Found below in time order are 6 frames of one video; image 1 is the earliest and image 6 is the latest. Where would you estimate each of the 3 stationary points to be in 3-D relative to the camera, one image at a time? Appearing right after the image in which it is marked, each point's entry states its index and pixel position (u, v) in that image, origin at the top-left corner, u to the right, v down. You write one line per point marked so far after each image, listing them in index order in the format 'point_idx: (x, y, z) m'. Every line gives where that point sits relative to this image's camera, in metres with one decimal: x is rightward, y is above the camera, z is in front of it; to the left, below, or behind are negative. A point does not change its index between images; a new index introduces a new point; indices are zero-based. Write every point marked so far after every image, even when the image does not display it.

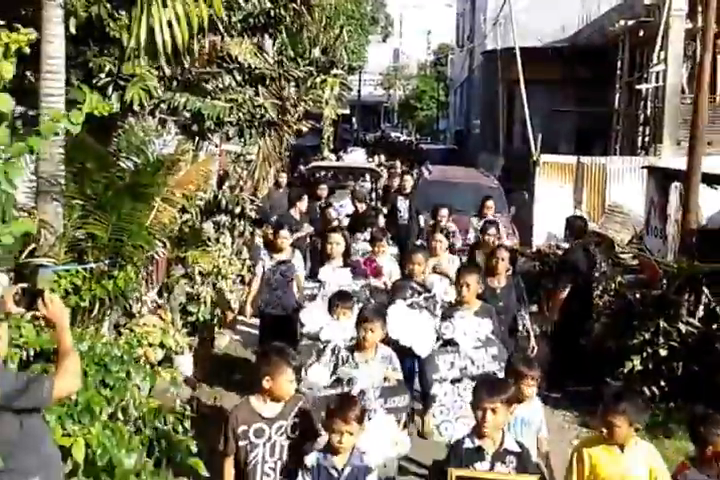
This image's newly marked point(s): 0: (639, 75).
0: (+4.3, +2.5, +16.8) m
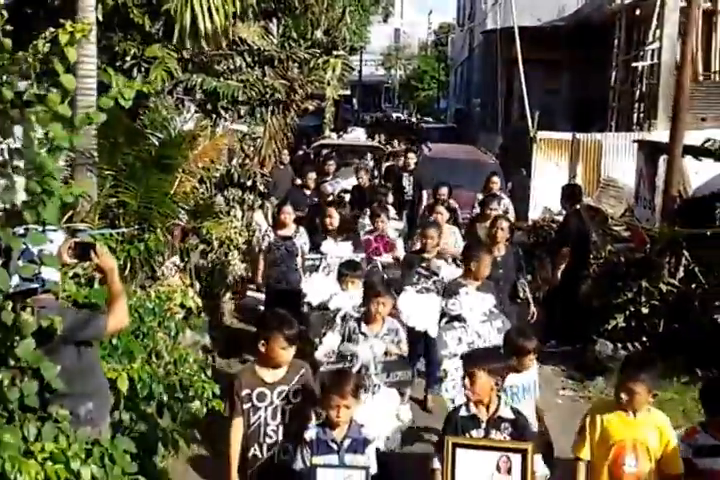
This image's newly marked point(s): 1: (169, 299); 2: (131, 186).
0: (+4.3, +3.0, +17.3) m
1: (-1.2, -0.4, +6.8) m
2: (-1.3, +0.3, +6.3) m
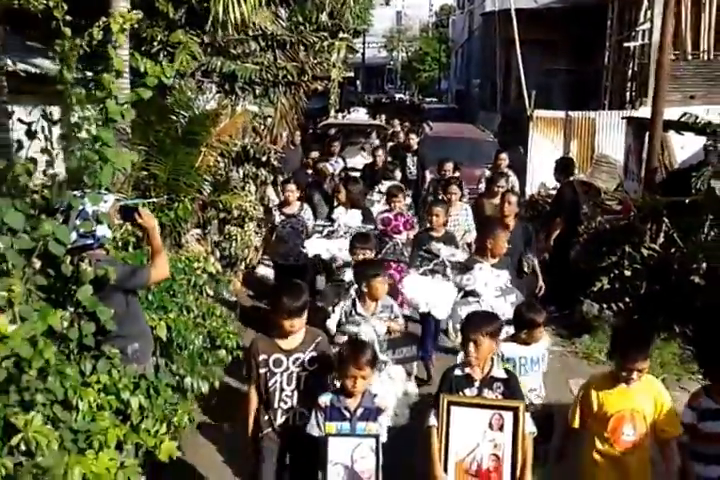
0: (+4.4, +3.4, +18.0) m
1: (-1.1, -0.2, +7.5) m
2: (-1.3, +0.5, +7.0) m
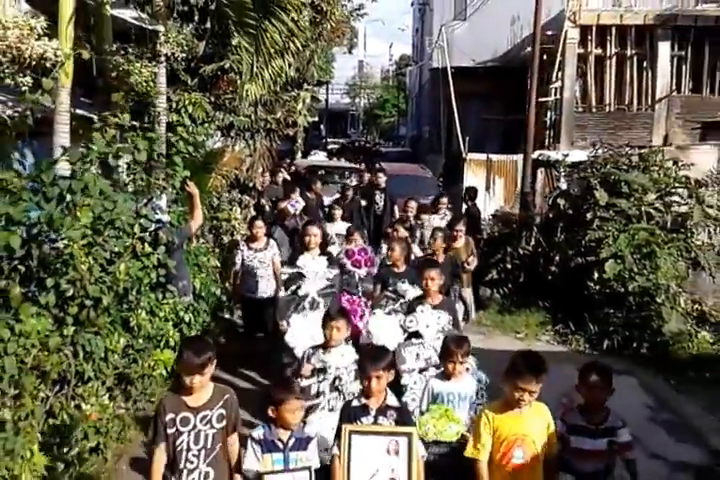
0: (+3.7, +3.0, +21.9) m
1: (-1.5, -0.1, +11.1) m
2: (-1.7, +0.6, +10.6) m
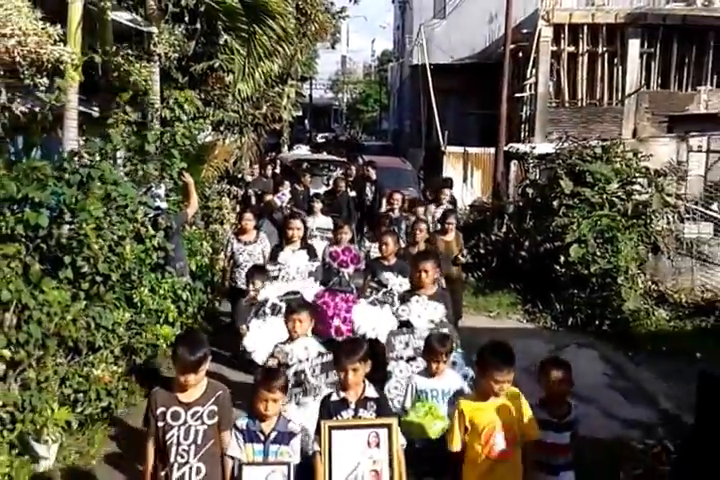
0: (+3.3, +3.2, +22.7) m
1: (-1.7, 0.0, +11.9) m
2: (-1.8, +0.7, +11.4) m
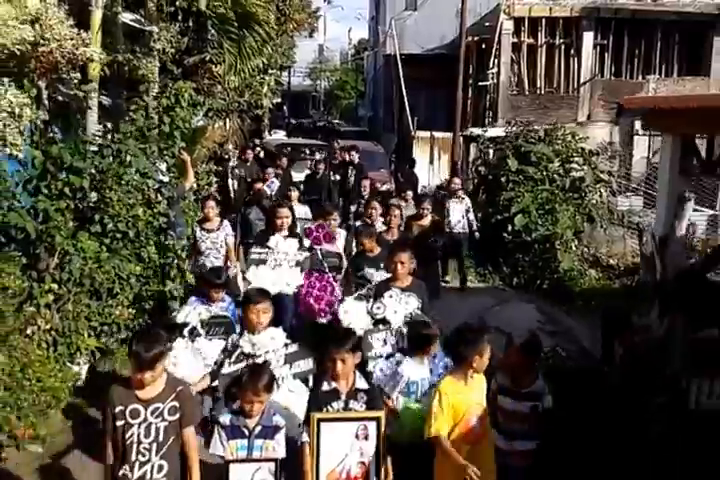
0: (+2.8, +3.7, +24.5) m
1: (-2.1, +0.4, +13.6) m
2: (-2.2, +1.1, +13.1) m
